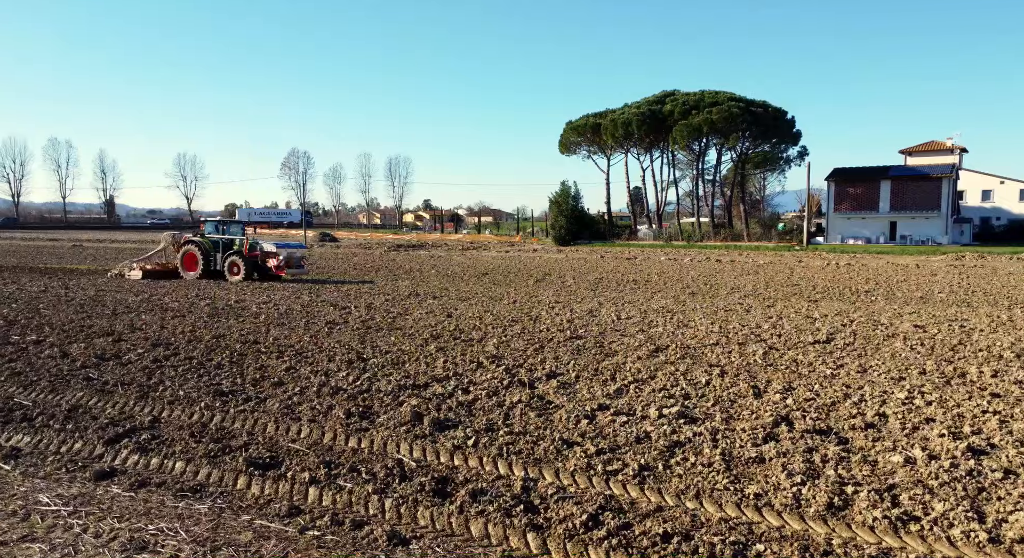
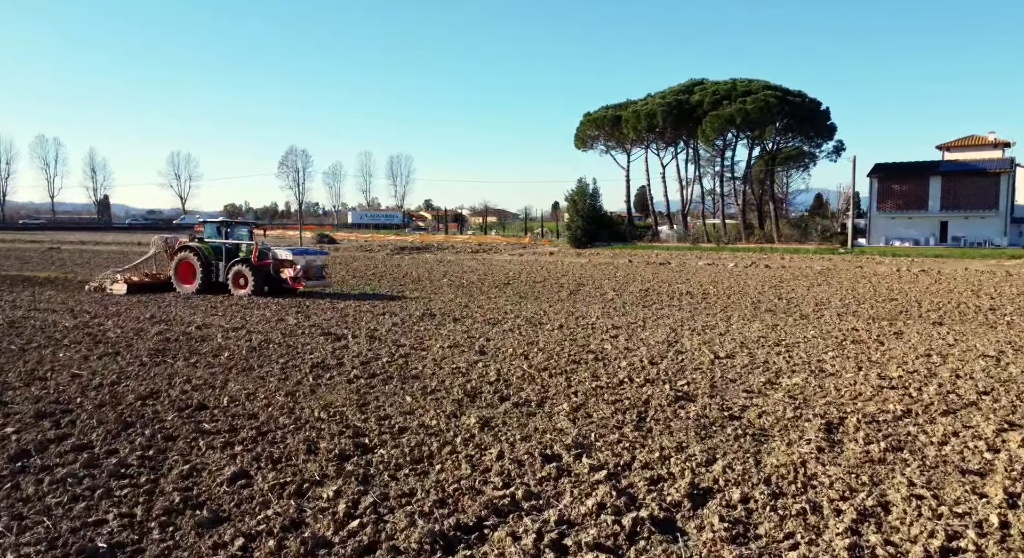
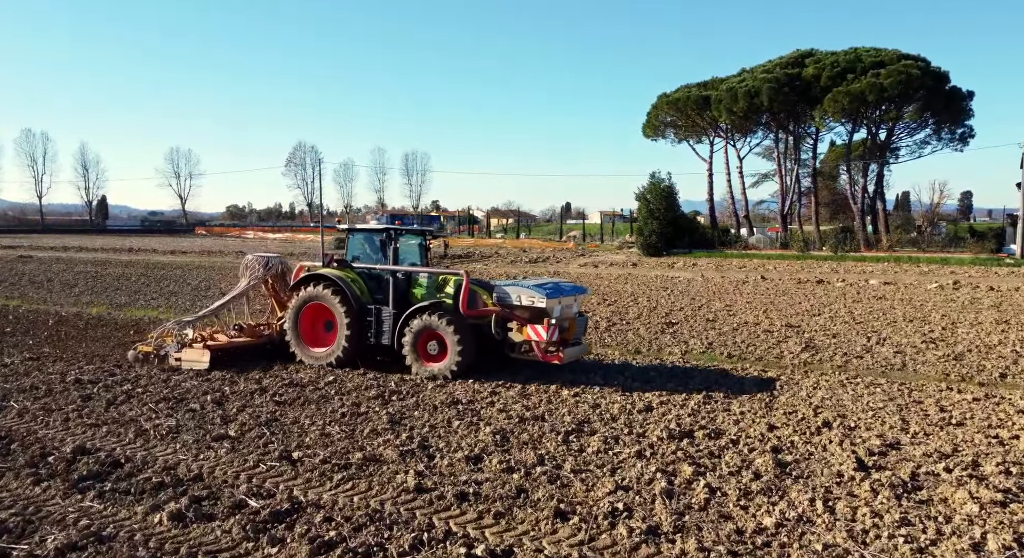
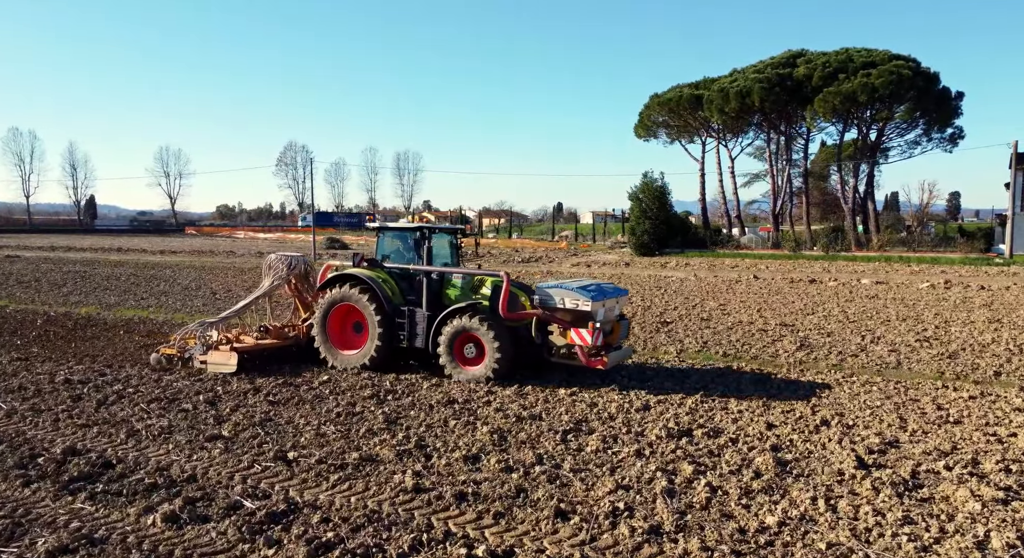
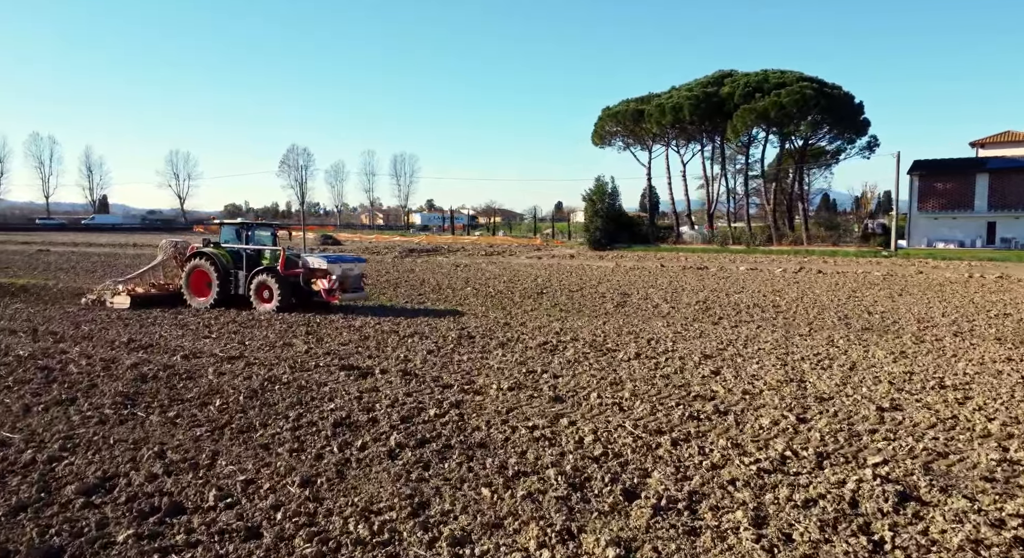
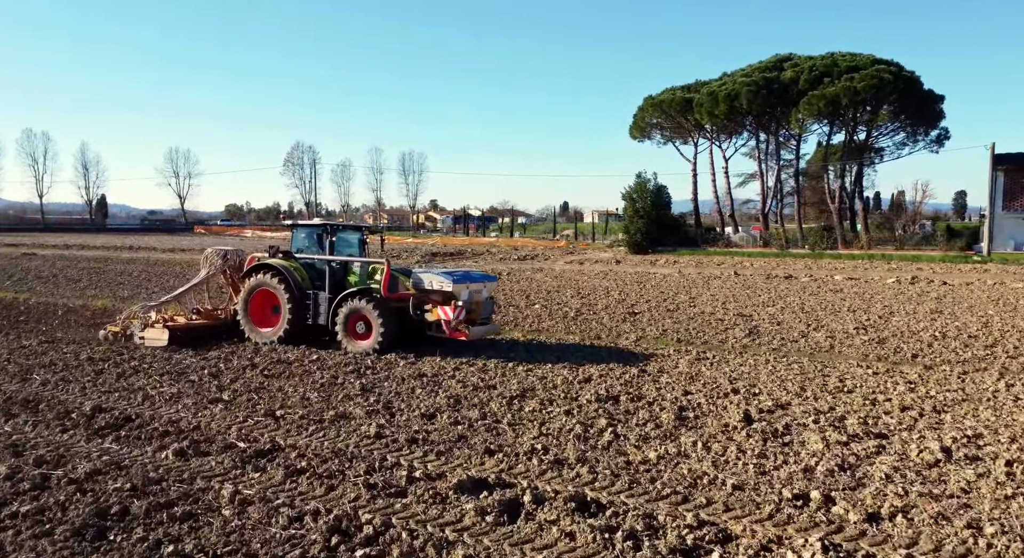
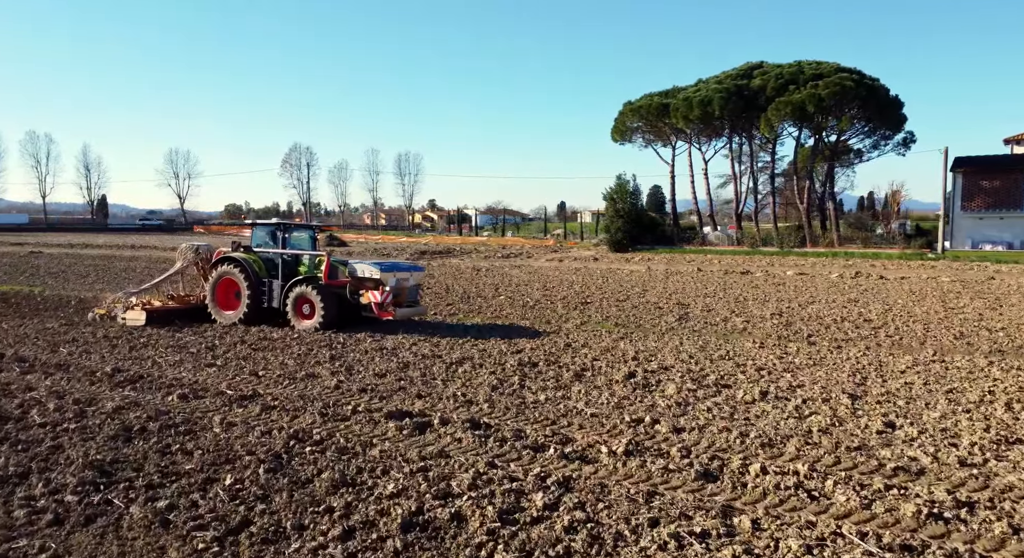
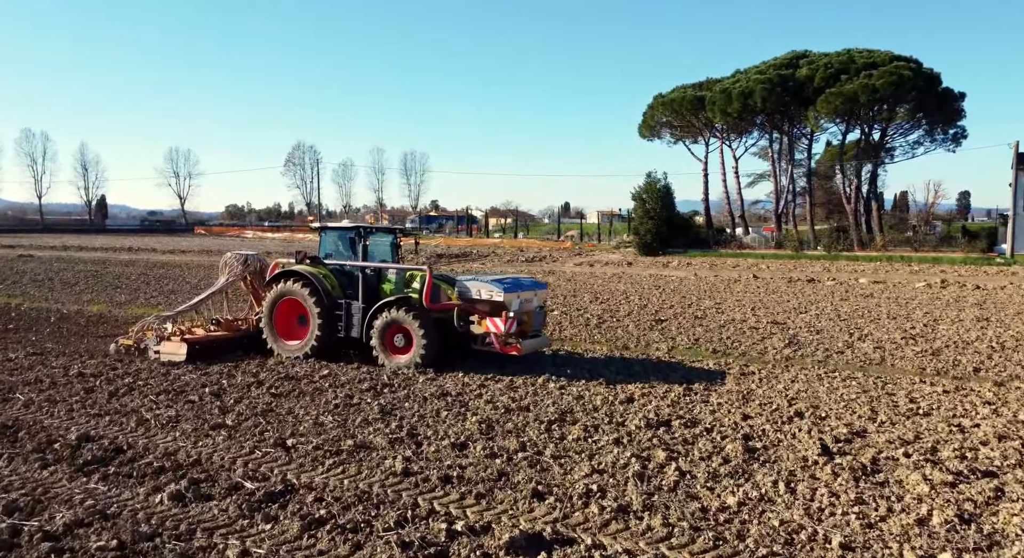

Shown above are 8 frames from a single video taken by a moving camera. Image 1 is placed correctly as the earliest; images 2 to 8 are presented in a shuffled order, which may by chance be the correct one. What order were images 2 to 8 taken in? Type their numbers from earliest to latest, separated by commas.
2, 5, 7, 6, 8, 3, 4
